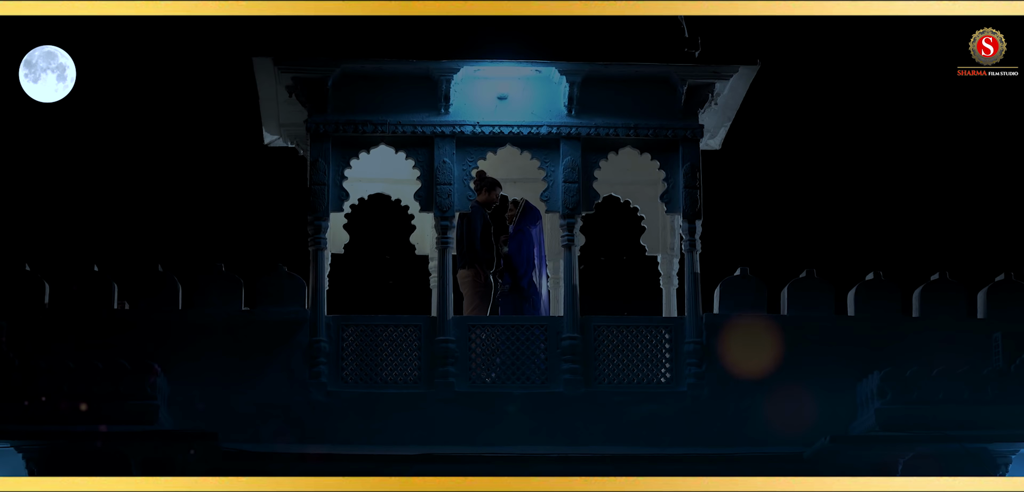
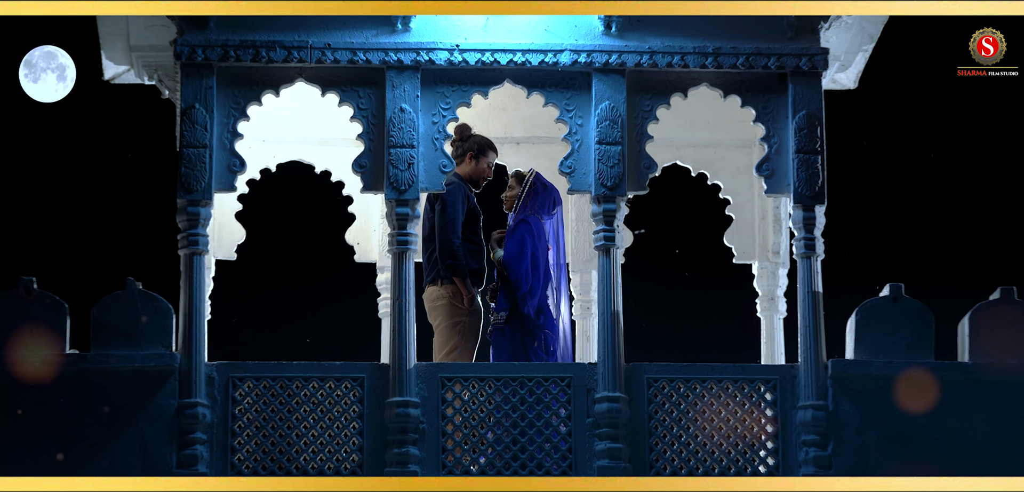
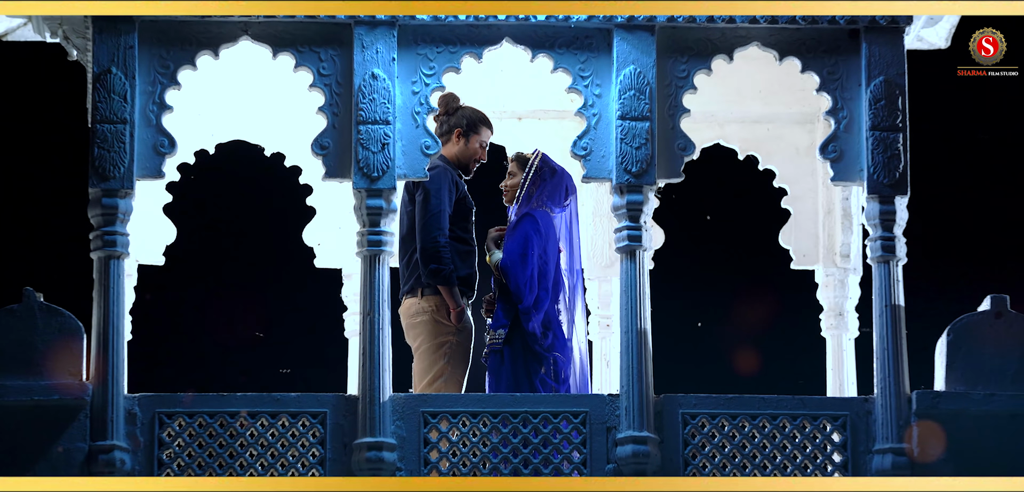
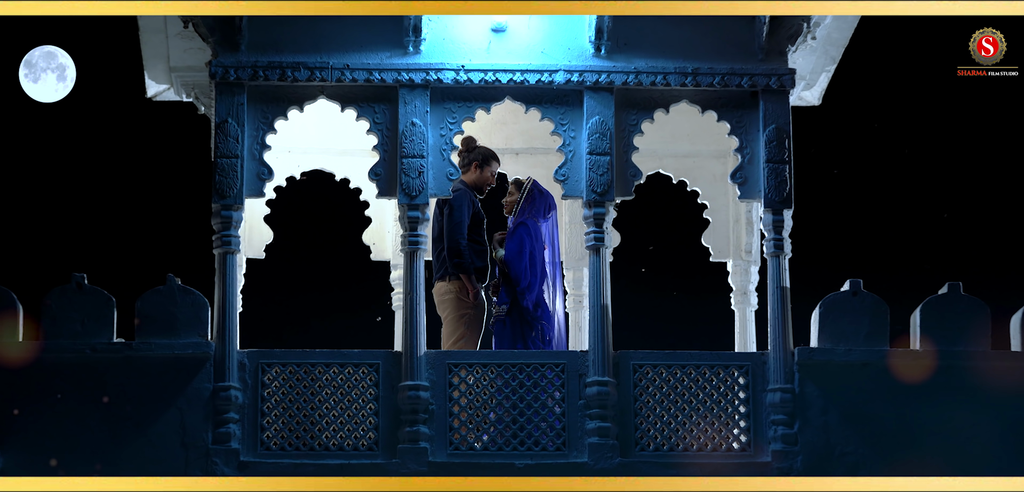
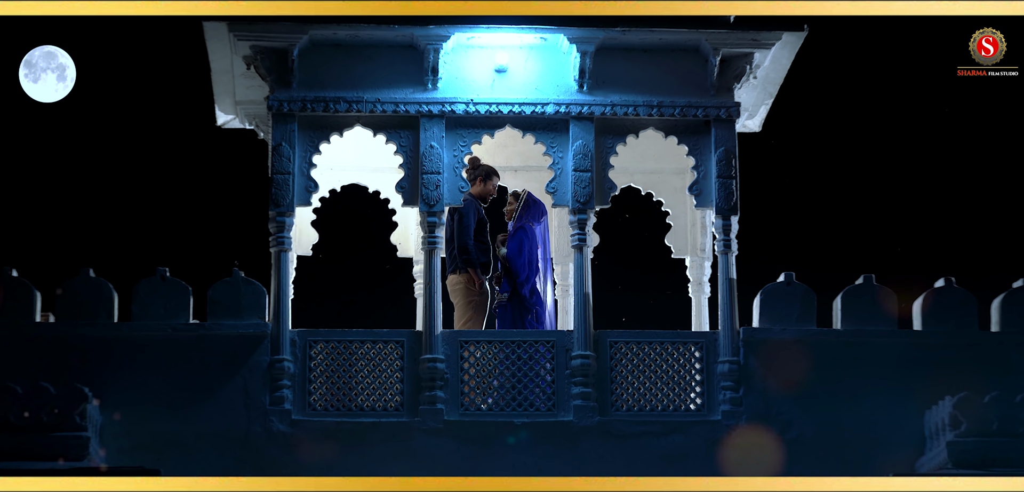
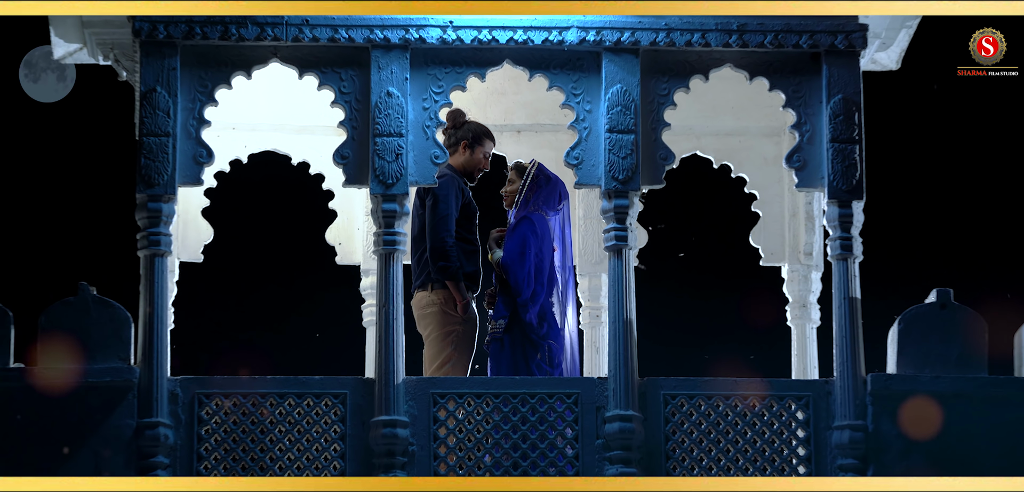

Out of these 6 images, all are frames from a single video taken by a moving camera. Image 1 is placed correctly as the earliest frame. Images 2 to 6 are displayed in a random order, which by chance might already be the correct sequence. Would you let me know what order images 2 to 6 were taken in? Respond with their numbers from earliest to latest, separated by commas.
5, 4, 2, 6, 3
